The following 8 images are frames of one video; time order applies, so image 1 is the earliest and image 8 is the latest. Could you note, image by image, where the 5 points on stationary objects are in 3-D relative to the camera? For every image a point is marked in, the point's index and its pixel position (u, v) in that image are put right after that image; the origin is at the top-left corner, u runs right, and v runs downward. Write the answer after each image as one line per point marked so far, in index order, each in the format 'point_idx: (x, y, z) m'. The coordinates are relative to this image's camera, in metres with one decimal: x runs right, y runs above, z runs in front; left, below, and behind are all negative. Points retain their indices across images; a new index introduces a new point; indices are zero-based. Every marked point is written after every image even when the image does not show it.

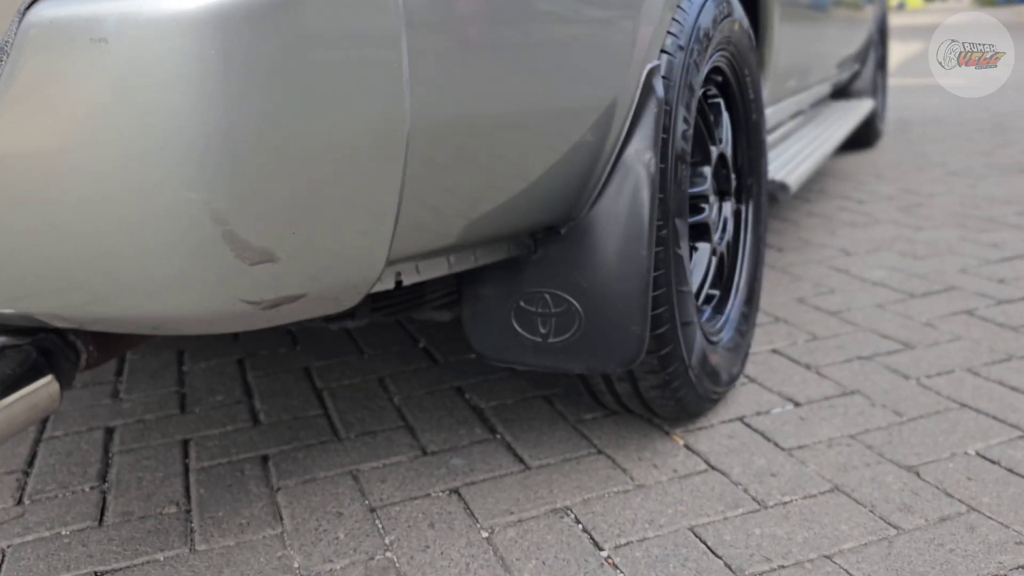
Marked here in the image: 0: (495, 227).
0: (0.0, +0.1, +1.1) m
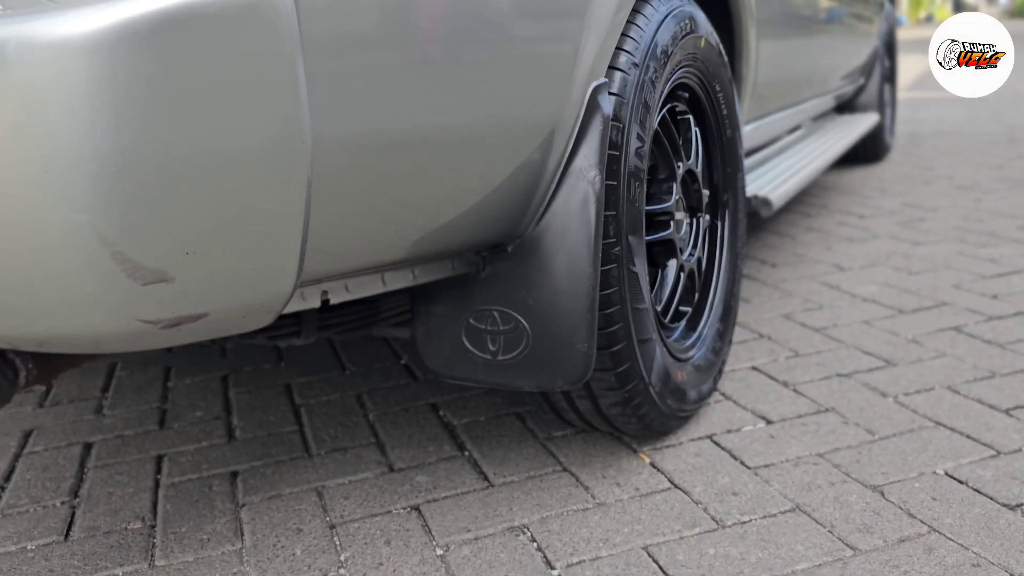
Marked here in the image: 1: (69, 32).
0: (-0.1, +0.1, +1.1) m
1: (-0.3, +0.2, +0.6) m
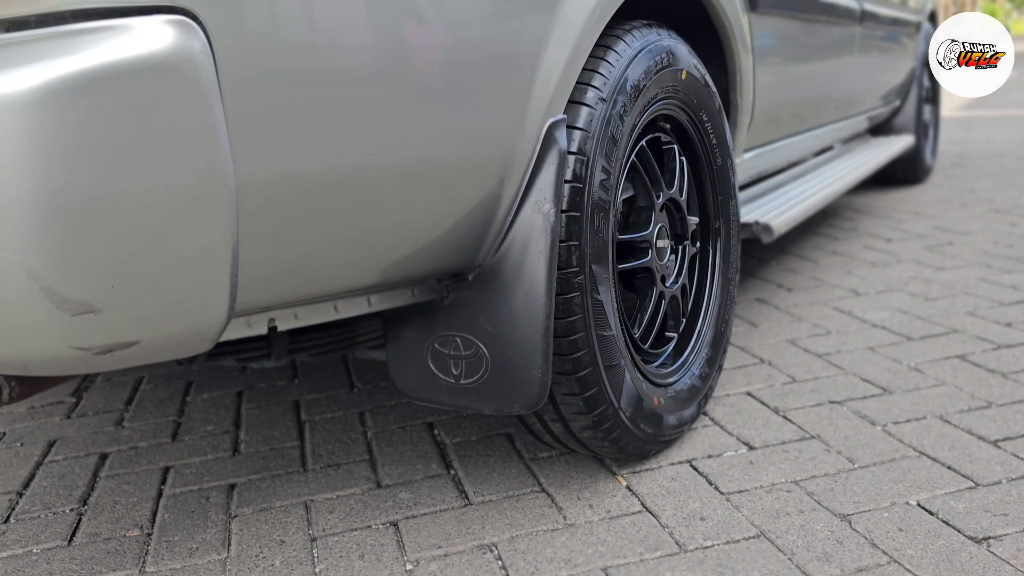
0: (-0.2, 0.0, +1.2) m
1: (-0.4, +0.2, +0.7) m
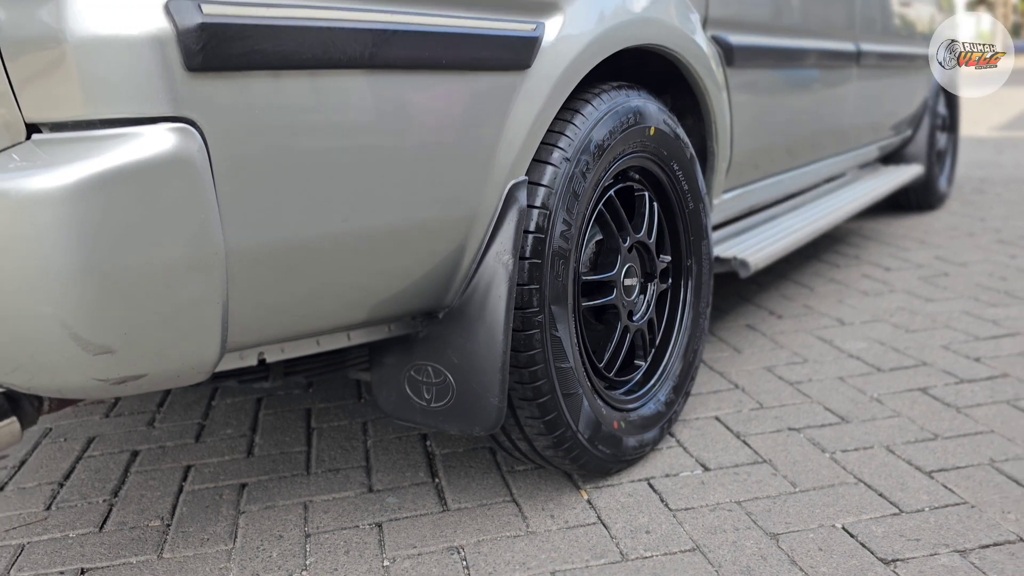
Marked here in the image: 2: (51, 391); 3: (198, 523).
0: (-0.2, 0.0, +1.4) m
1: (-0.5, +0.1, +0.9) m
2: (-0.6, -0.1, +1.2) m
3: (-0.6, -0.5, +1.8) m
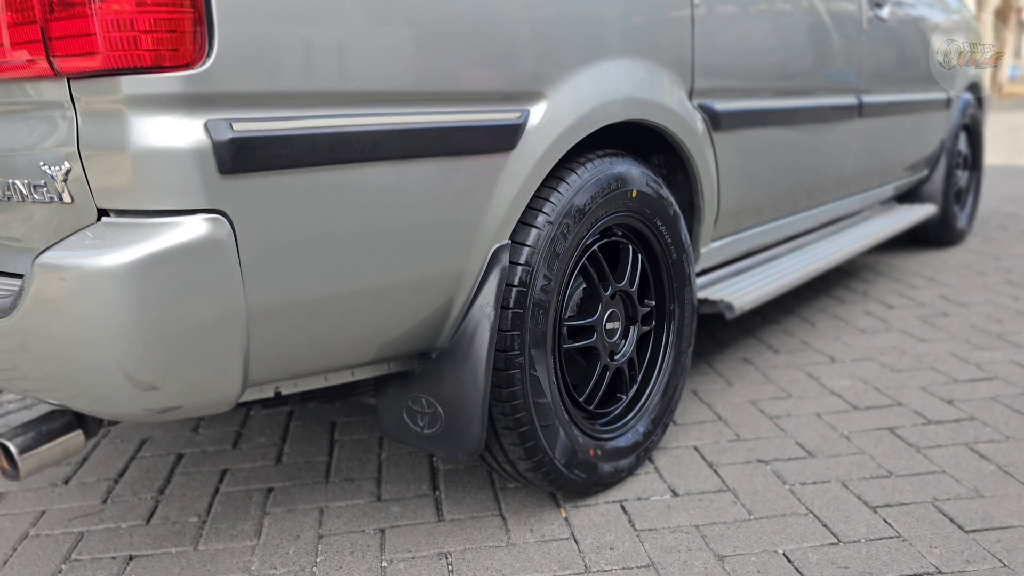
0: (-0.3, -0.1, +1.7) m
1: (-0.5, 0.0, +1.2) m
2: (-0.6, -0.2, +1.4) m
3: (-0.7, -0.5, +2.1) m
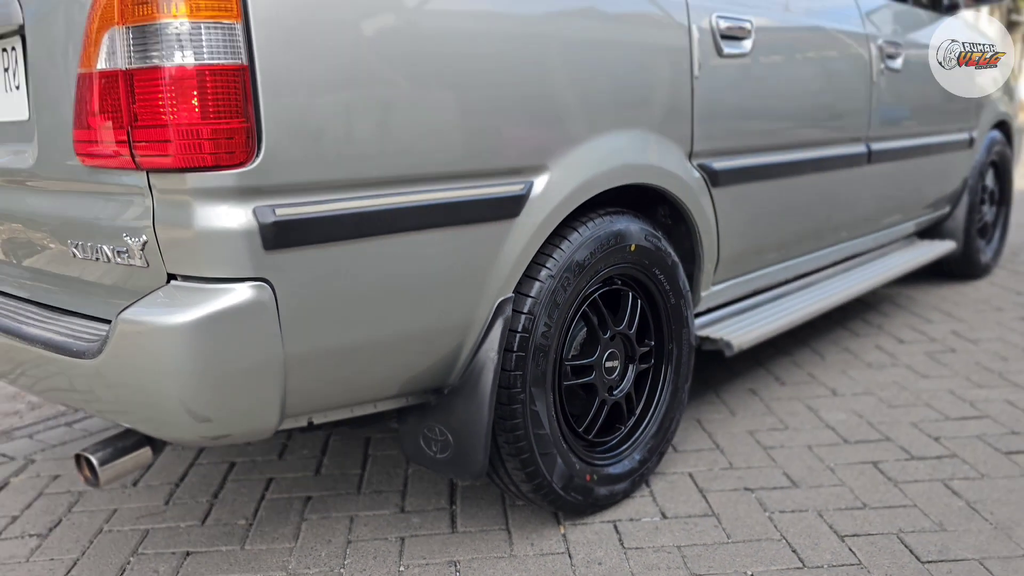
0: (-0.3, -0.2, +1.9) m
1: (-0.6, 0.0, +1.5) m
2: (-0.7, -0.3, +1.8) m
3: (-0.6, -0.6, +2.4) m
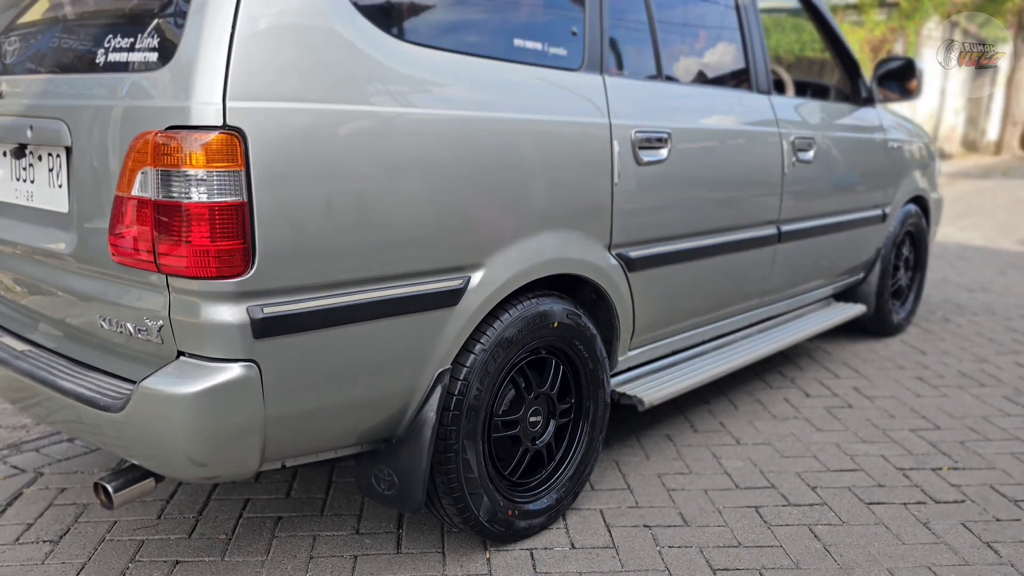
0: (-0.5, -0.4, +2.4) m
1: (-0.7, -0.2, +2.0) m
2: (-0.8, -0.5, +2.2) m
3: (-0.9, -0.8, +2.9) m
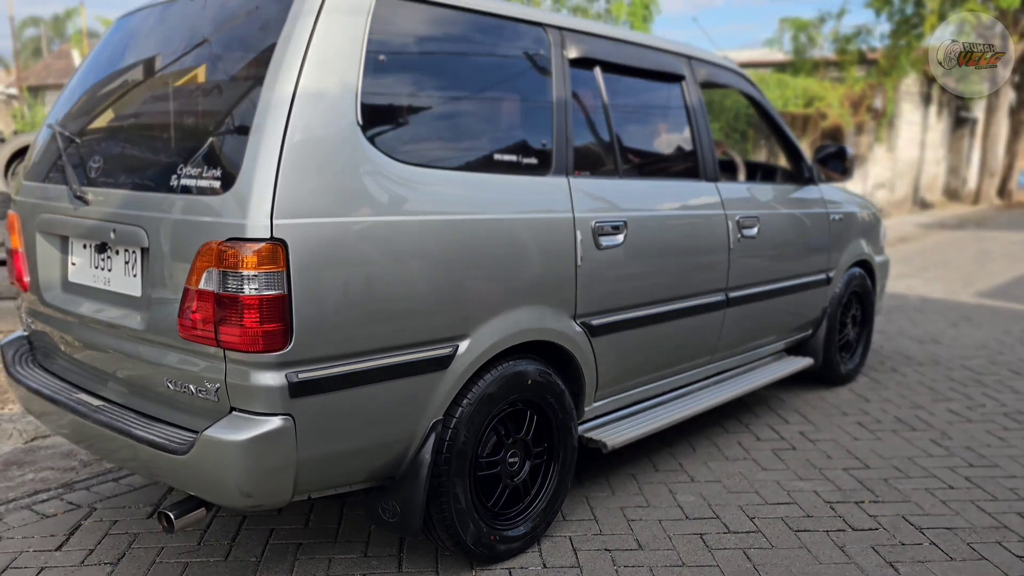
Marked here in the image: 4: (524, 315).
0: (-0.5, -0.6, +3.0) m
1: (-0.8, -0.4, +2.6) m
2: (-0.9, -0.7, +2.8) m
3: (-0.9, -1.1, +3.5) m
4: (0.0, -0.1, +3.4) m
